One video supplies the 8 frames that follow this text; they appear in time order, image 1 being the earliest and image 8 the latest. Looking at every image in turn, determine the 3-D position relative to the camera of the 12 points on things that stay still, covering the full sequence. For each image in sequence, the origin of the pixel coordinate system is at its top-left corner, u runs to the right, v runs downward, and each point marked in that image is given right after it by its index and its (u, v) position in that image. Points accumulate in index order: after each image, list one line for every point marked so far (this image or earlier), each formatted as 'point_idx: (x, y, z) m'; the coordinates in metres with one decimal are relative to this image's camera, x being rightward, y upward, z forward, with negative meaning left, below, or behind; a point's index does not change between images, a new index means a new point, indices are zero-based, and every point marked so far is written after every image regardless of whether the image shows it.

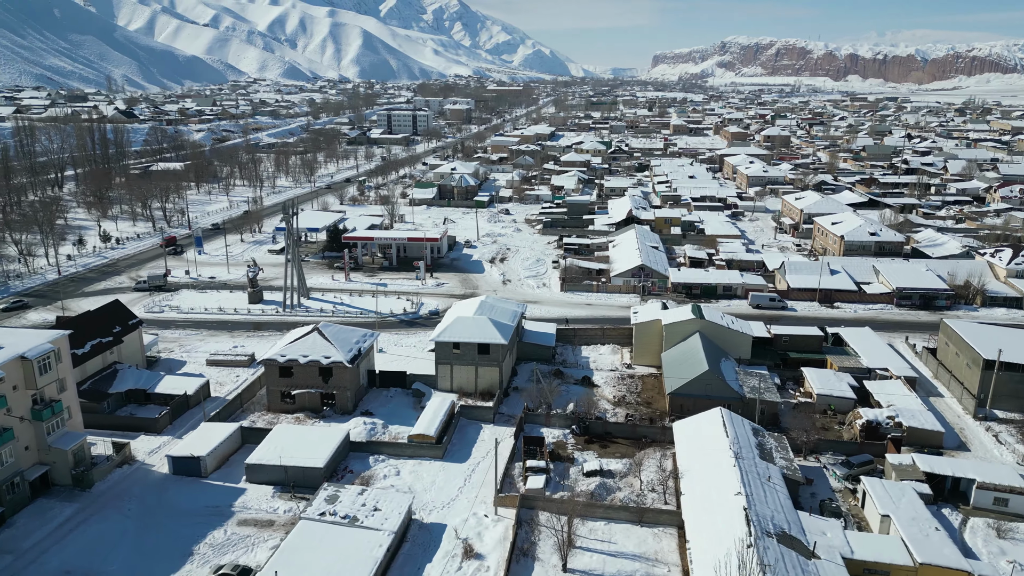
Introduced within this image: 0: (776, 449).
0: (+6.4, -3.9, +17.8) m
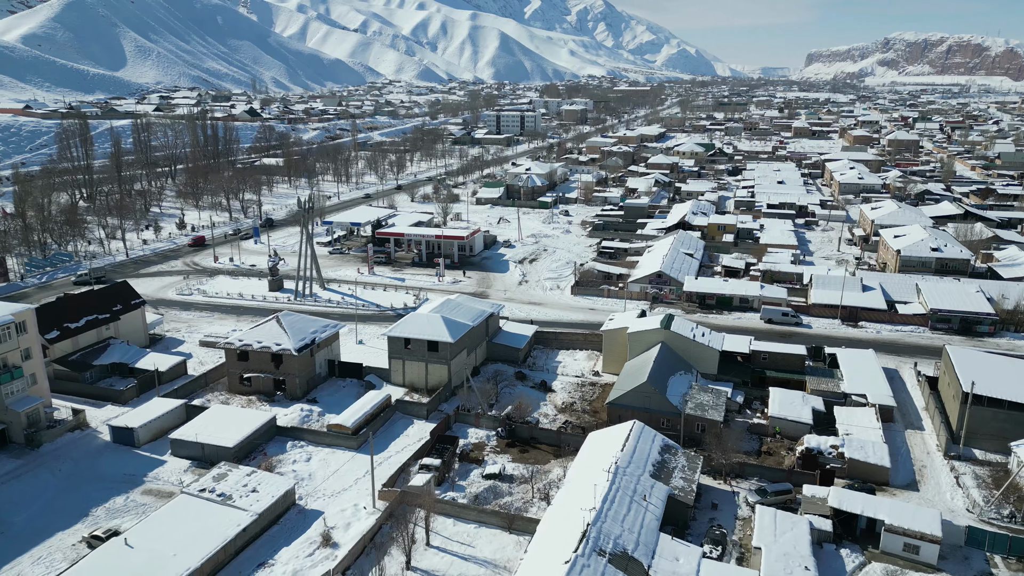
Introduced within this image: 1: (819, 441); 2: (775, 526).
0: (+3.9, -4.2, +16.9) m
1: (+7.8, -3.9, +18.8) m
2: (+5.4, -4.9, +15.0) m
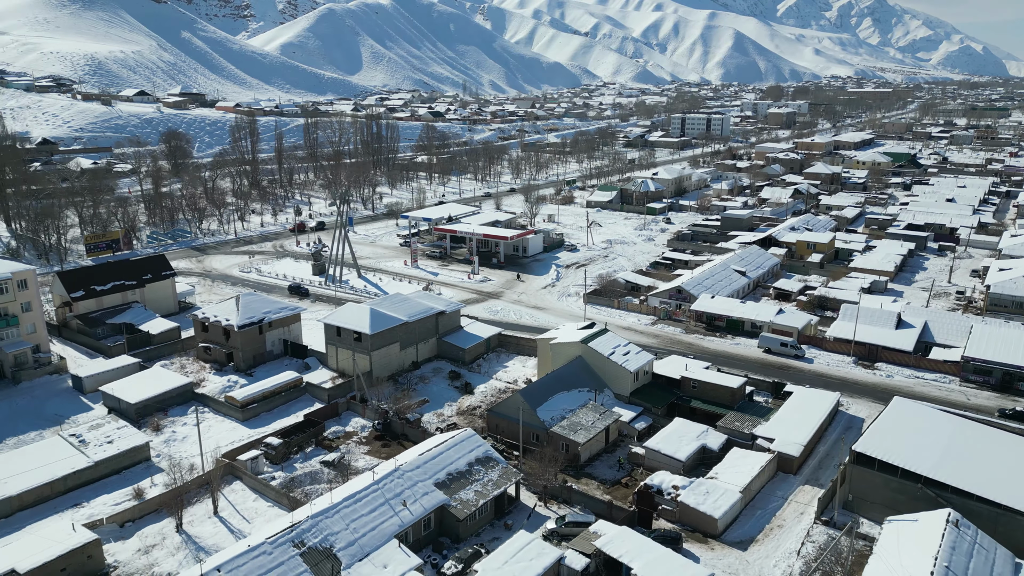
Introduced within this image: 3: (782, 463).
0: (-0.7, -4.3, +16.4) m
1: (+3.6, -4.4, +17.0) m
2: (+0.1, -5.1, +14.1) m
3: (+6.7, -4.4, +18.2) m
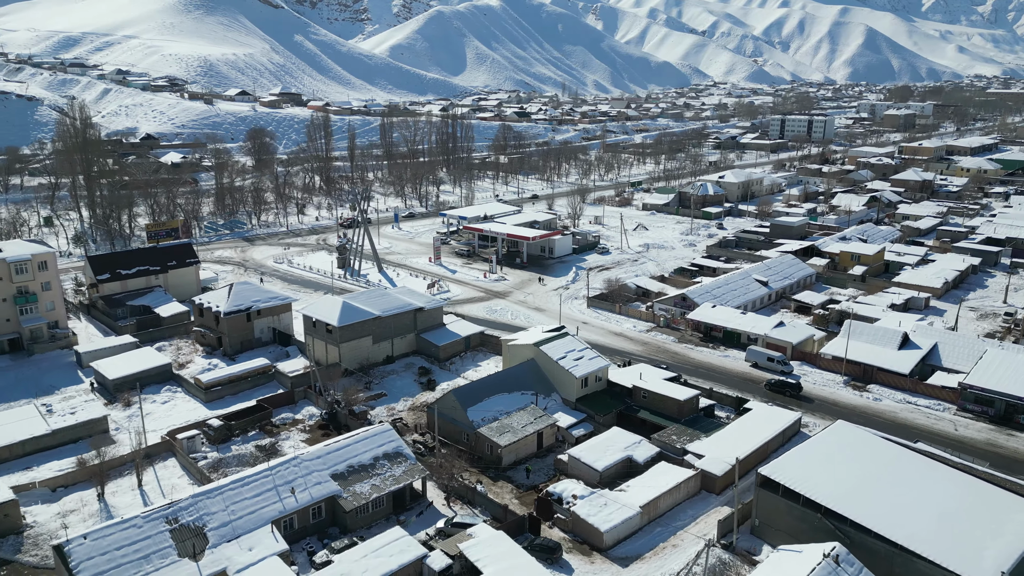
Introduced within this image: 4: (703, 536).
0: (-3.0, -4.3, +16.6) m
1: (+1.3, -4.6, +16.6) m
2: (-2.6, -5.1, +14.2) m
3: (+4.6, -4.6, +17.3) m
4: (+4.1, -5.3, +15.5) m
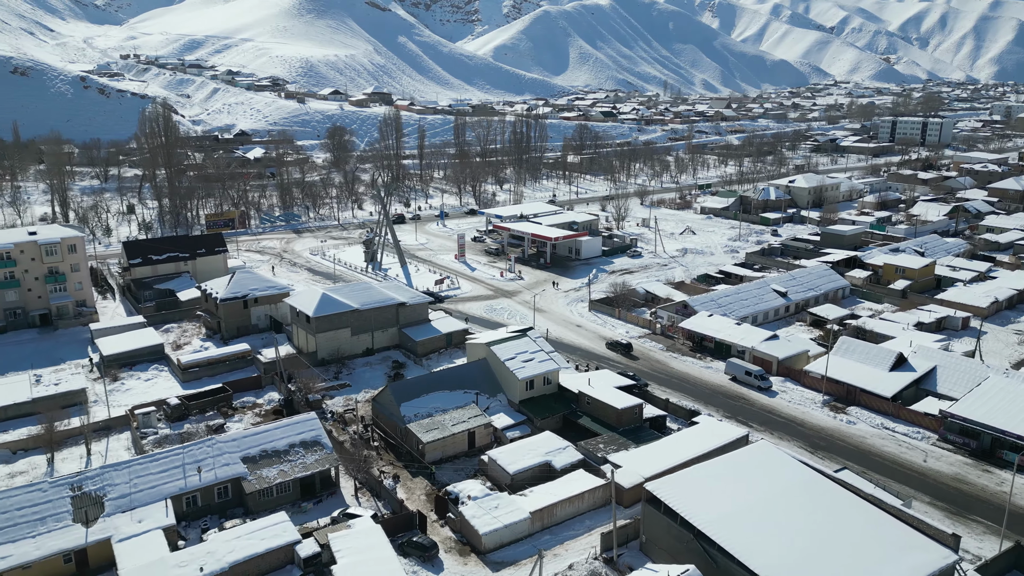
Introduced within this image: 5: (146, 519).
0: (-5.2, -4.1, +17.2) m
1: (-0.9, -4.6, +16.5) m
2: (-5.2, -4.9, +14.7) m
3: (+2.4, -4.7, +16.8) m
4: (+1.6, -5.4, +15.0) m
5: (-7.6, -4.8, +15.0) m
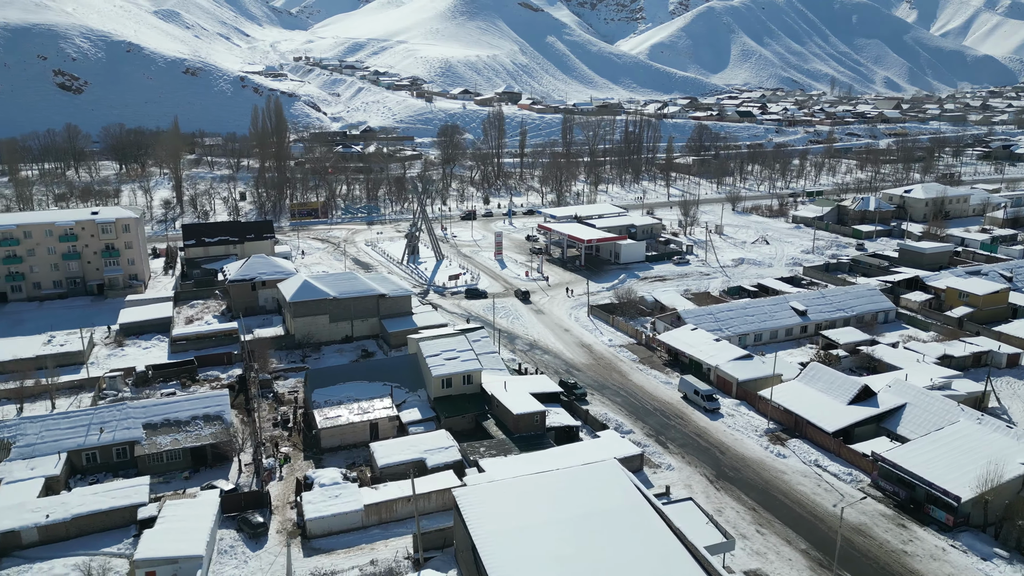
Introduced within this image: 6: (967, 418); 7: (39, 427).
0: (-8.3, -3.7, +18.6) m
1: (-4.3, -4.4, +17.1) m
2: (-8.9, -4.5, +16.2) m
3: (-1.0, -4.8, +16.6) m
4: (-2.2, -5.4, +15.1) m
5: (-11.1, -4.2, +17.0) m
6: (+11.5, -3.3, +18.4) m
7: (-11.7, -3.4, +18.0) m
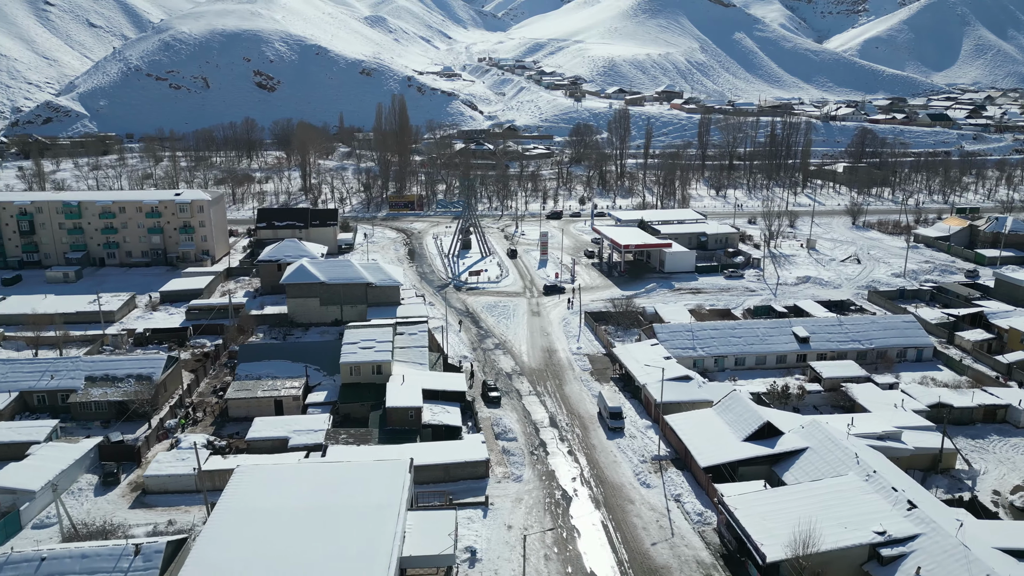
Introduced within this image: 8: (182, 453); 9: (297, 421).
0: (-11.5, -2.9, +21.2) m
1: (-8.1, -3.9, +18.7) m
2: (-12.7, -3.7, +19.1) m
3: (-5.1, -4.5, +17.4) m
4: (-6.7, -5.0, +16.2) m
5: (-14.6, -3.2, +20.5) m
6: (+7.5, -4.0, +15.7) m
7: (-14.8, -2.4, +21.6) m
8: (-8.1, -4.1, +18.0) m
9: (-5.8, -3.6, +19.6) m
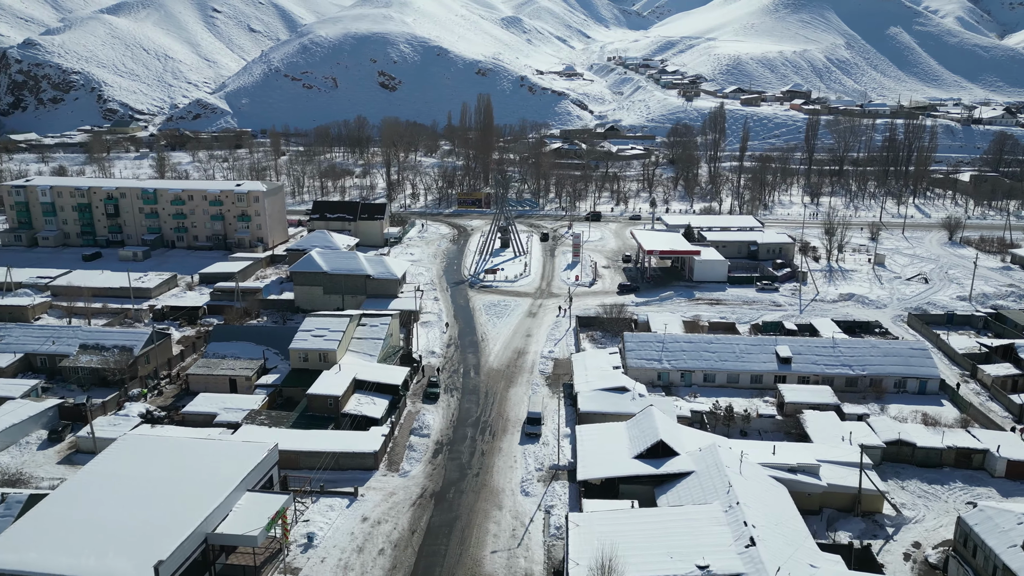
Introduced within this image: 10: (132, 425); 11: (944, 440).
0: (-13.3, -2.2, +23.6) m
1: (-10.5, -3.4, +20.5) m
2: (-14.9, -2.9, +21.8) m
3: (-7.9, -4.2, +18.6) m
4: (-9.7, -4.6, +17.8) m
5: (-16.5, -2.3, +23.5) m
6: (+4.2, -4.4, +14.6) m
7: (-16.5, -1.5, +24.6) m
8: (-10.6, -3.6, +19.8) m
9: (-8.0, -3.2, +21.0) m
10: (-10.1, -3.6, +19.6) m
11: (+11.6, -4.1, +19.0) m
